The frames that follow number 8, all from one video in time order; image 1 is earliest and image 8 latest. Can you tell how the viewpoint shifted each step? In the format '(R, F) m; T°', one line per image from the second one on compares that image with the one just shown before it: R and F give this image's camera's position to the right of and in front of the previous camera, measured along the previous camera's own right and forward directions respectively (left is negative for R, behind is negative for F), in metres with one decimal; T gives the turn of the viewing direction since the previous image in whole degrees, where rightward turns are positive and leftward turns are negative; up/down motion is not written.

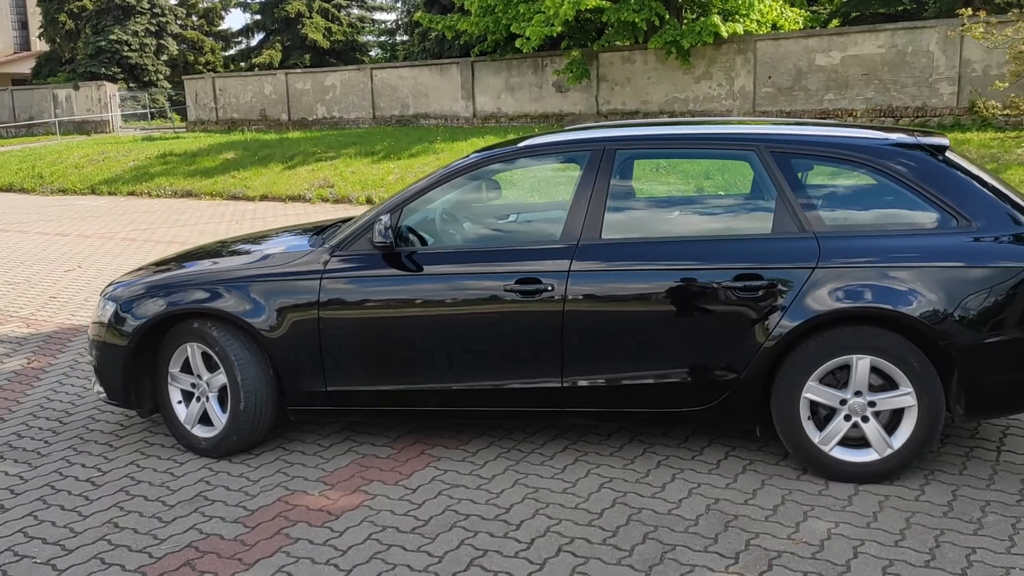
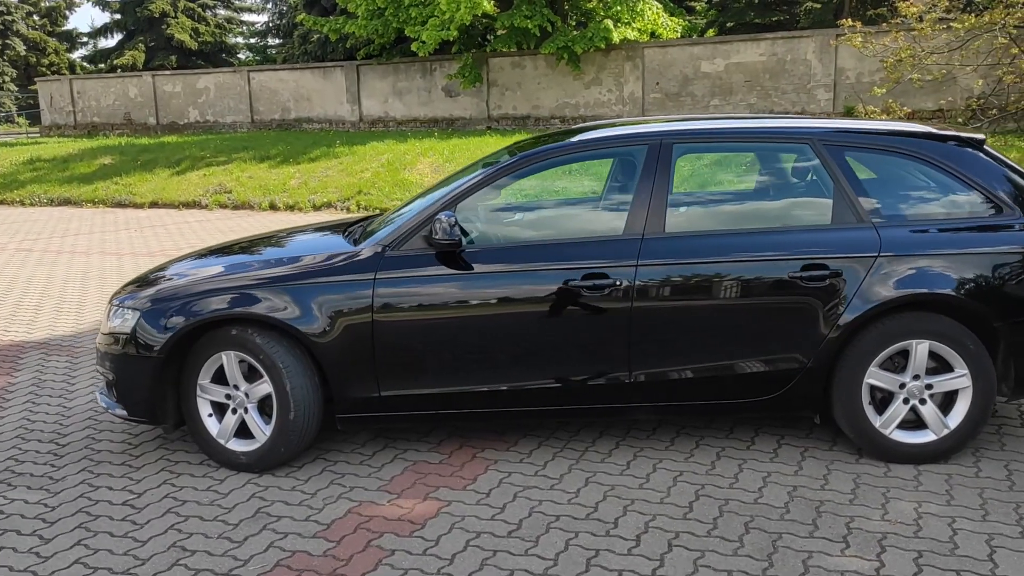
(-0.8, +0.1) m; +8°
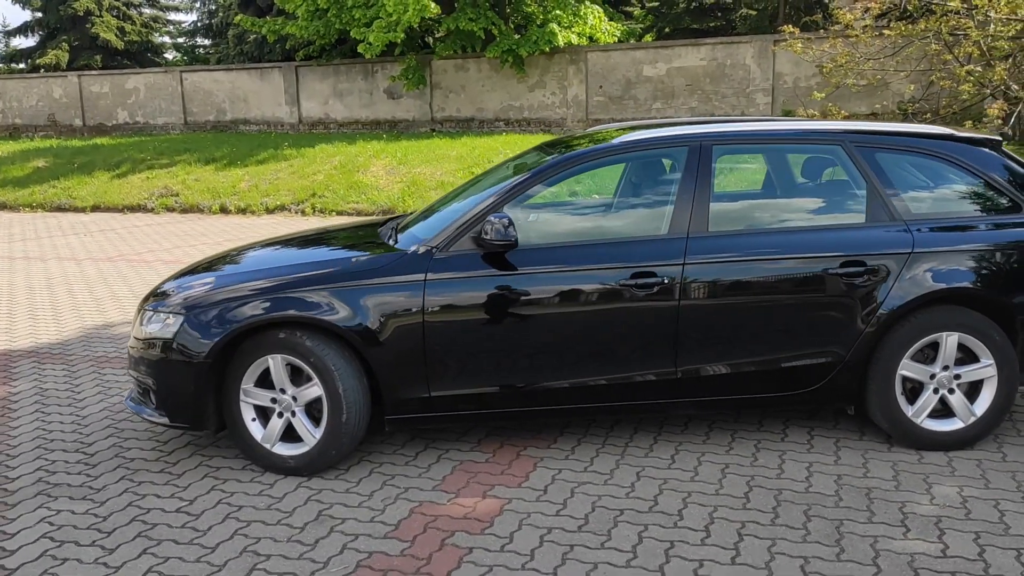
(-0.5, 0.0) m; +5°
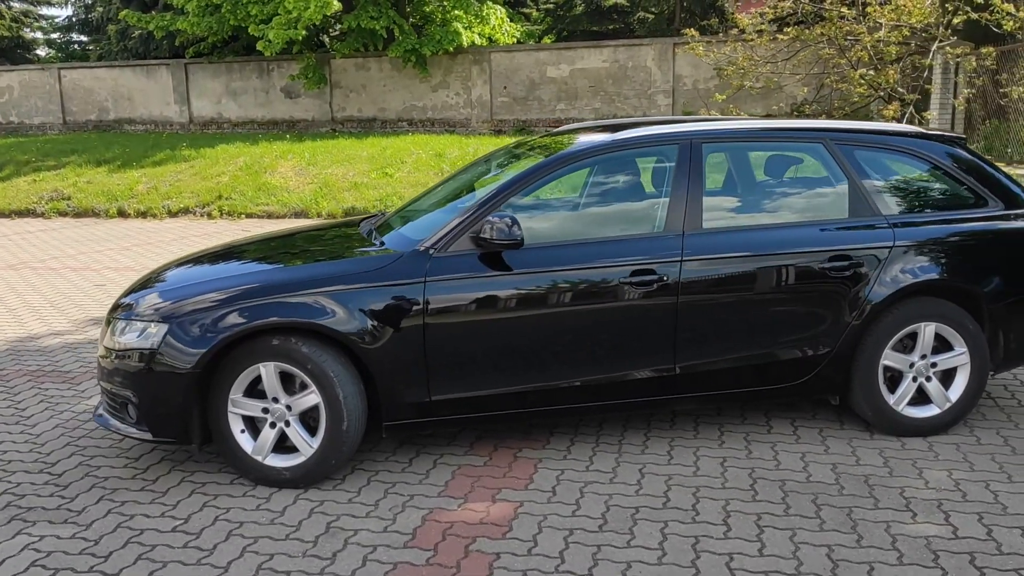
(-0.5, +0.1) m; +7°
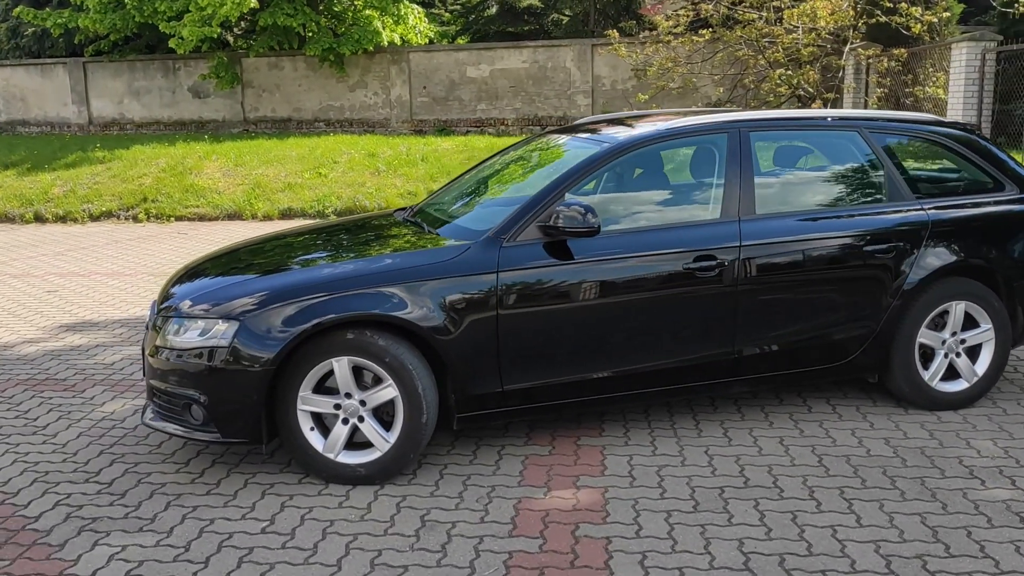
(-0.7, 0.0) m; +7°
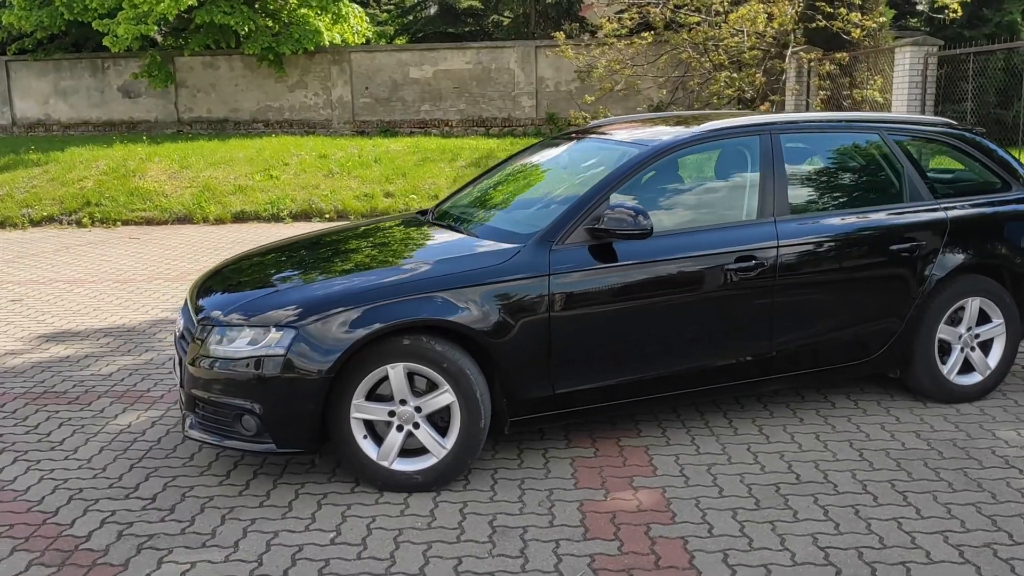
(-0.5, 0.0) m; +5°
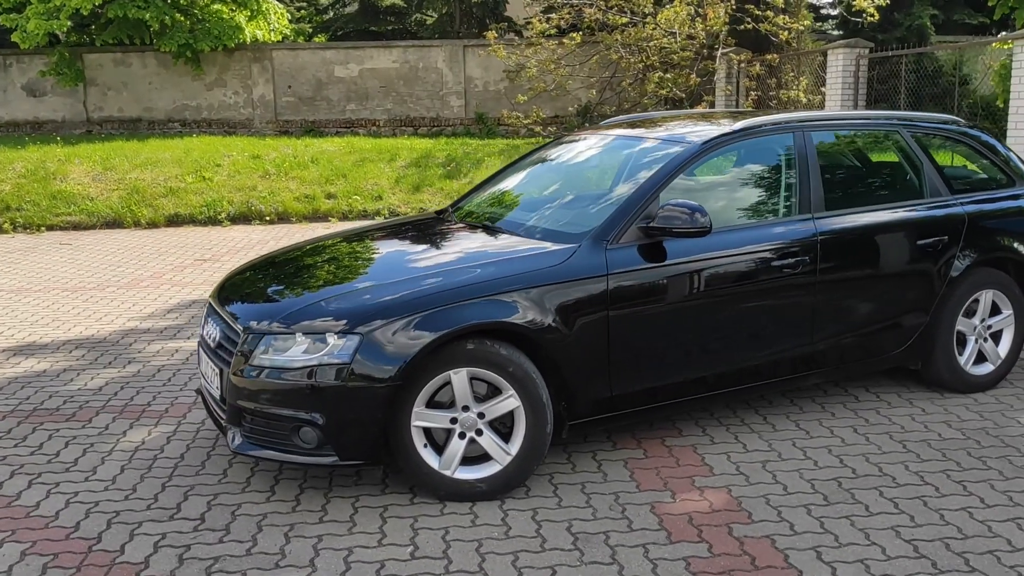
(-0.6, +0.1) m; +6°
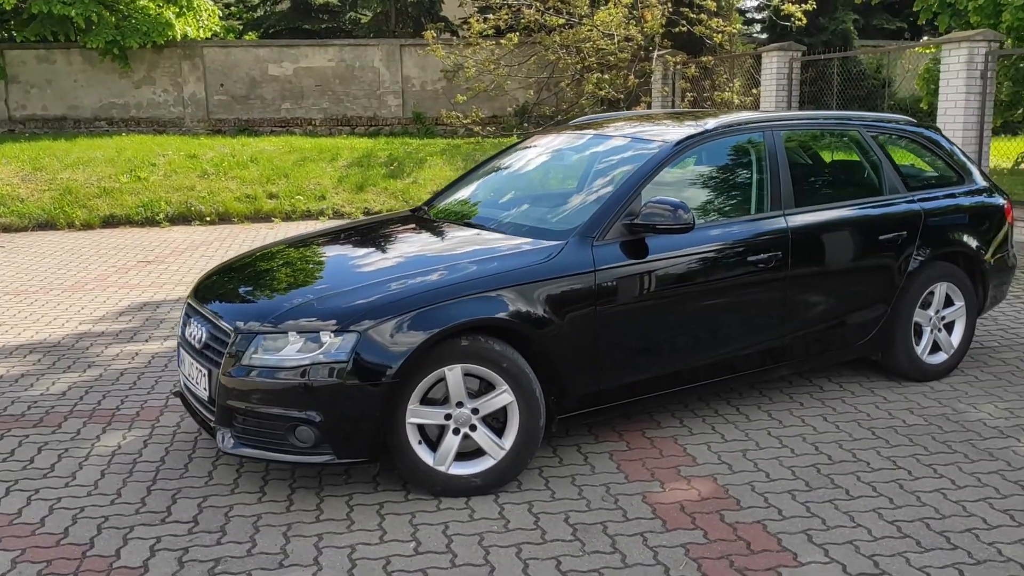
(-0.2, 0.0) m; +4°
